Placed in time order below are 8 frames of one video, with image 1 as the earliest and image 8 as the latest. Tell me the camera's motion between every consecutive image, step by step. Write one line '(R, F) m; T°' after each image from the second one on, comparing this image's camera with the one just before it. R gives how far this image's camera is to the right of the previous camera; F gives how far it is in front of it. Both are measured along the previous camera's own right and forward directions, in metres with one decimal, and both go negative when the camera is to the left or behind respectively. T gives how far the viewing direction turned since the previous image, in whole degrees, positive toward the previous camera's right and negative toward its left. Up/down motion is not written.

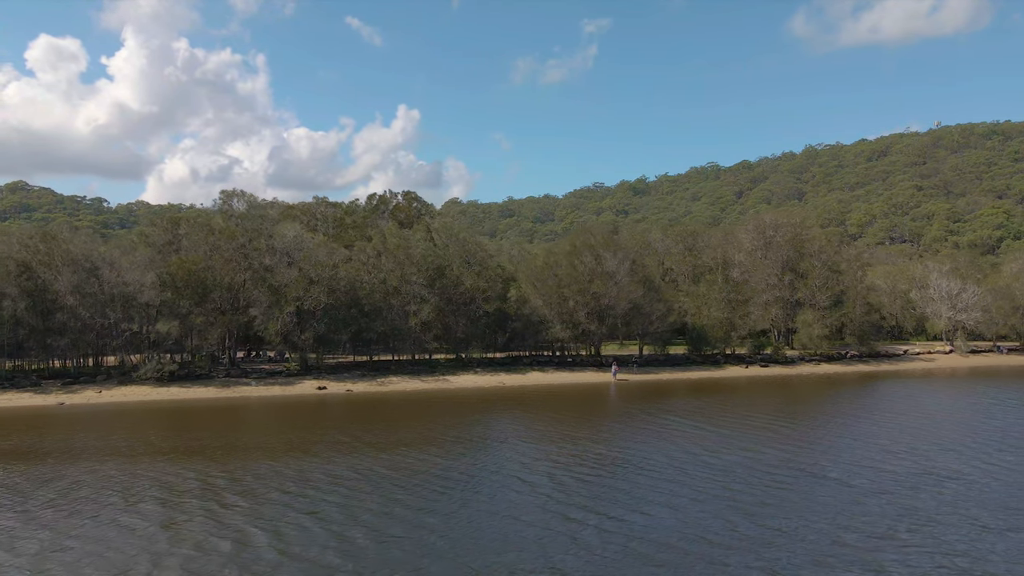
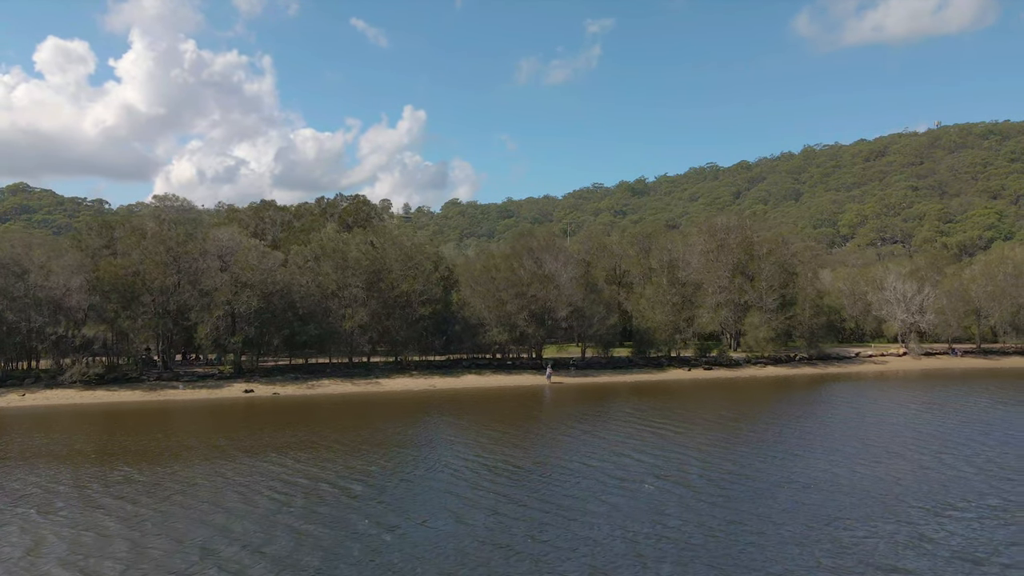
(+5.6, 0.0) m; 0°
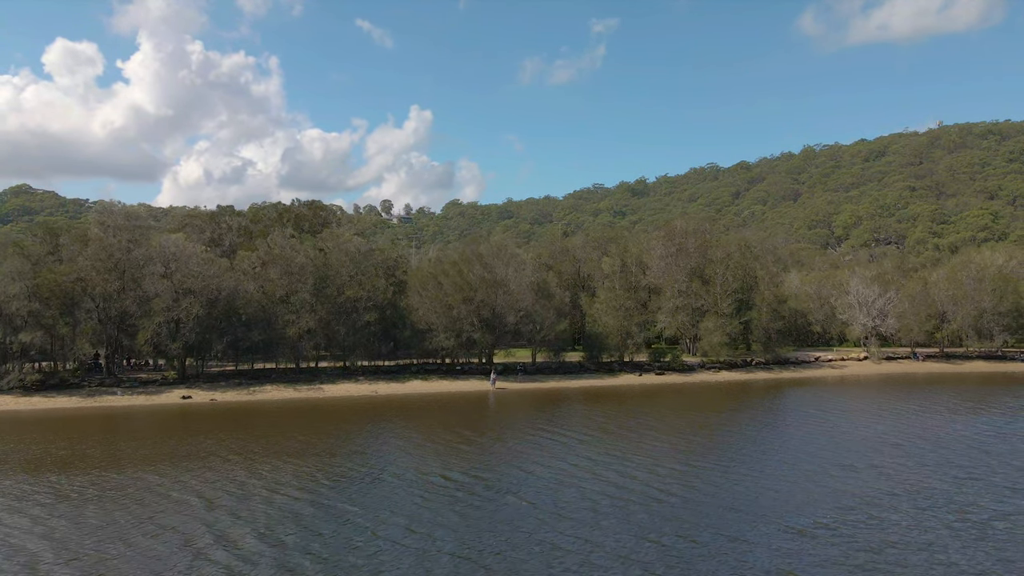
(+4.9, 0.0) m; 0°
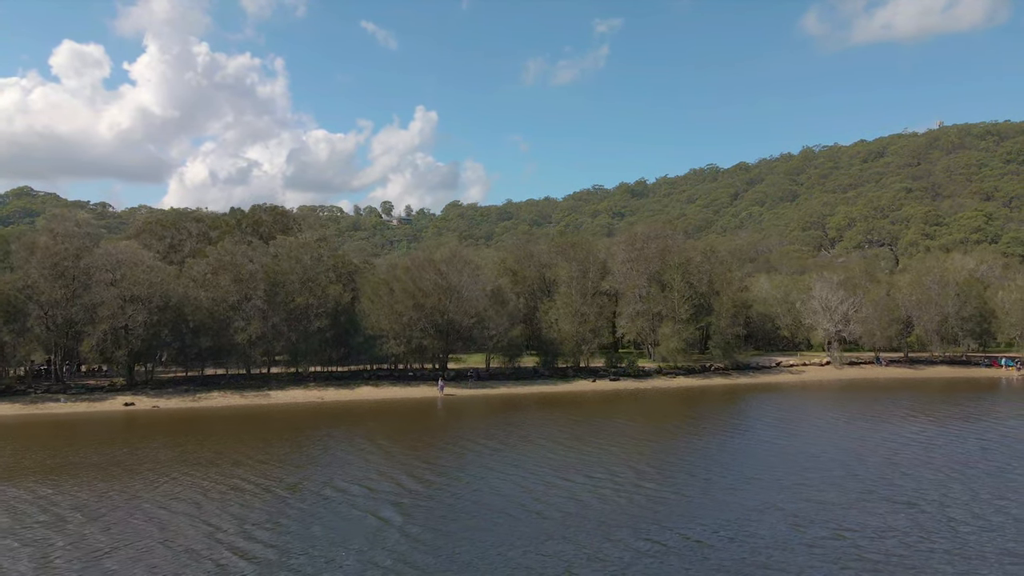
(+4.6, -0.1) m; 0°
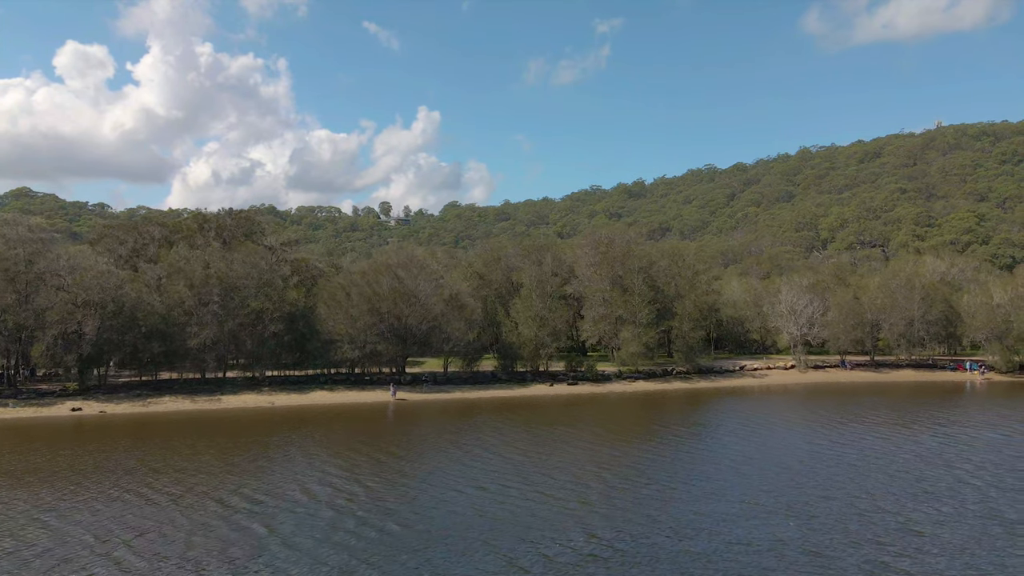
(+4.0, 0.0) m; 0°
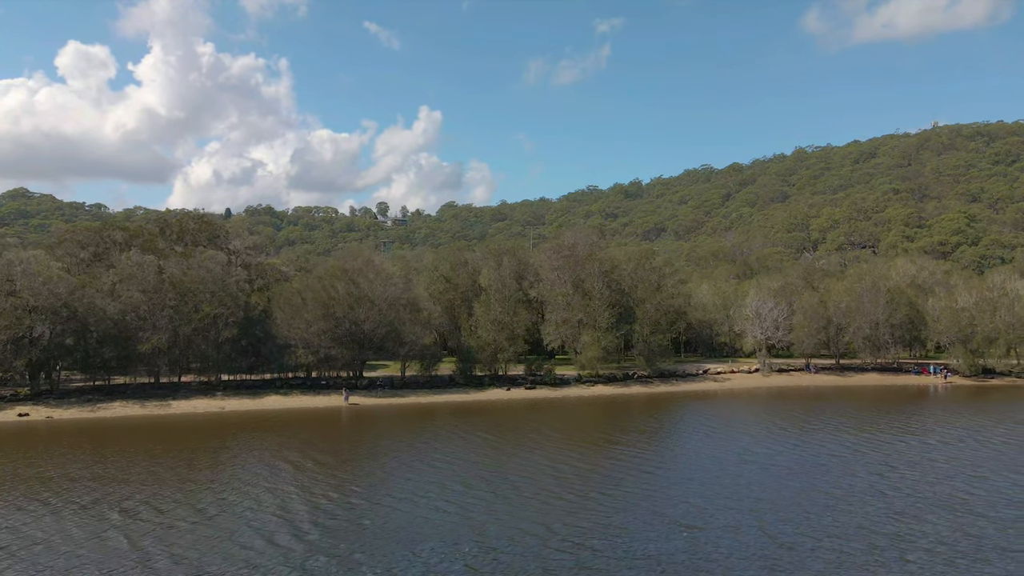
(+4.0, 0.0) m; 0°
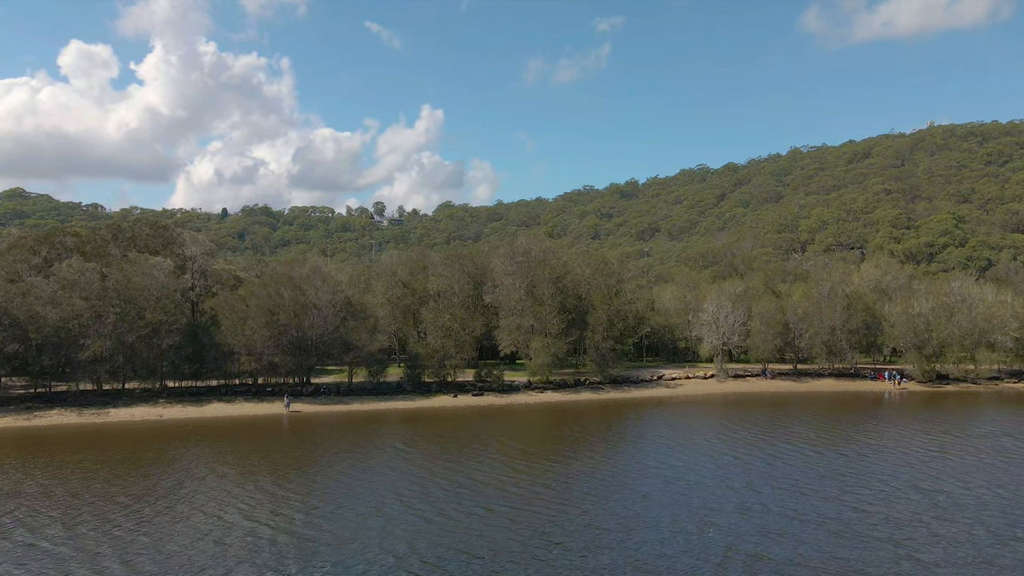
(+4.9, +0.1) m; 0°
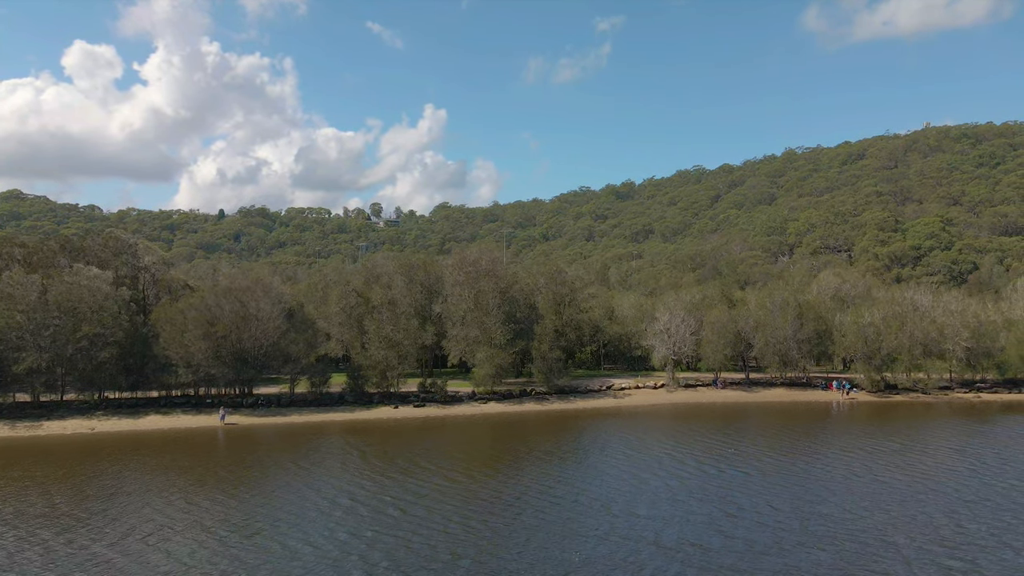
(+5.5, -0.1) m; 0°
